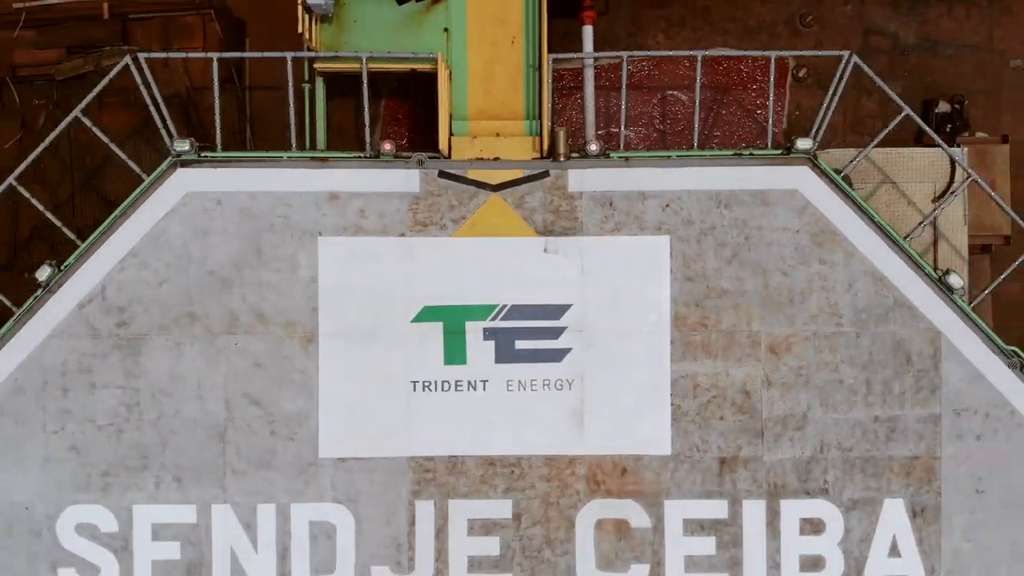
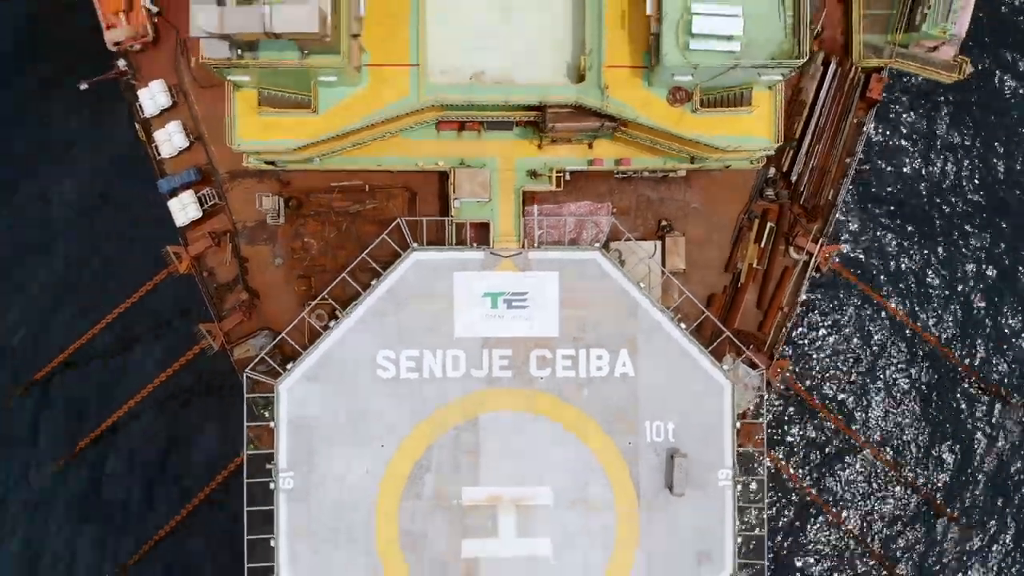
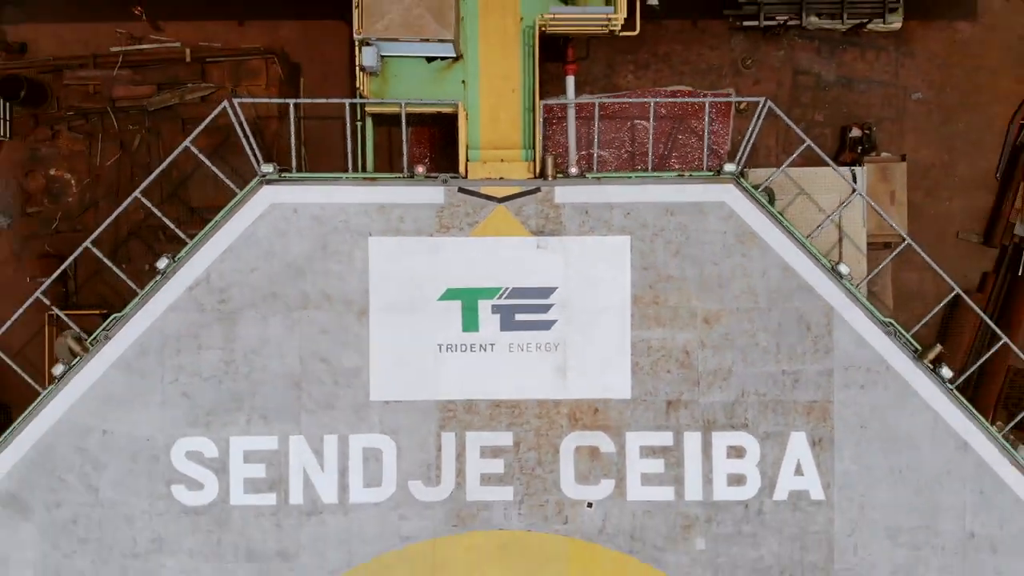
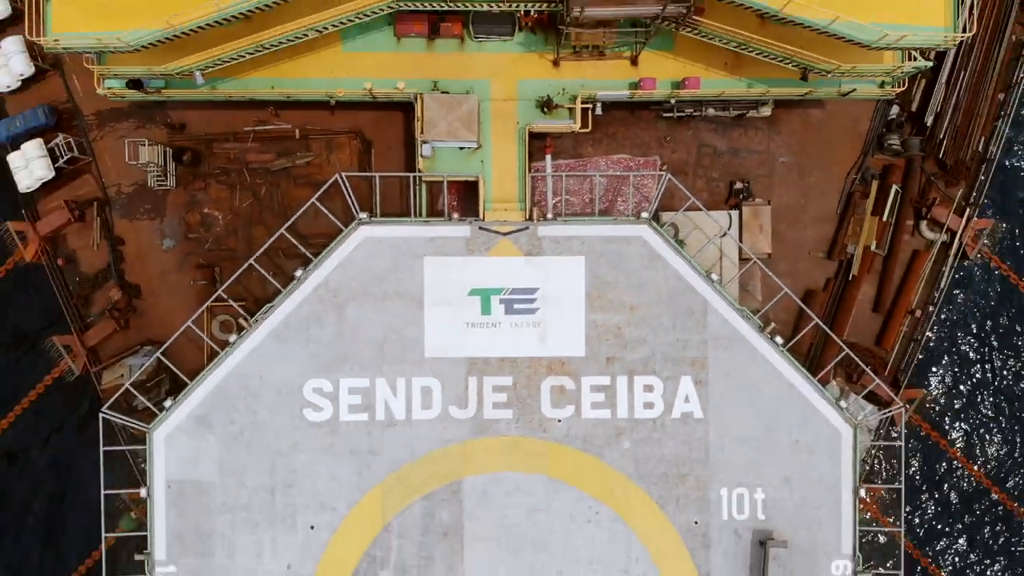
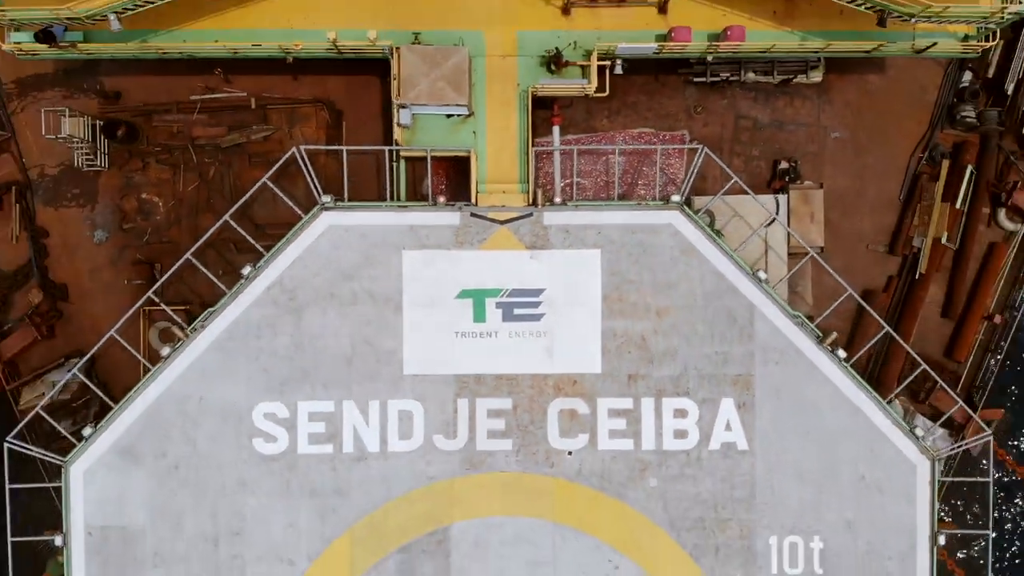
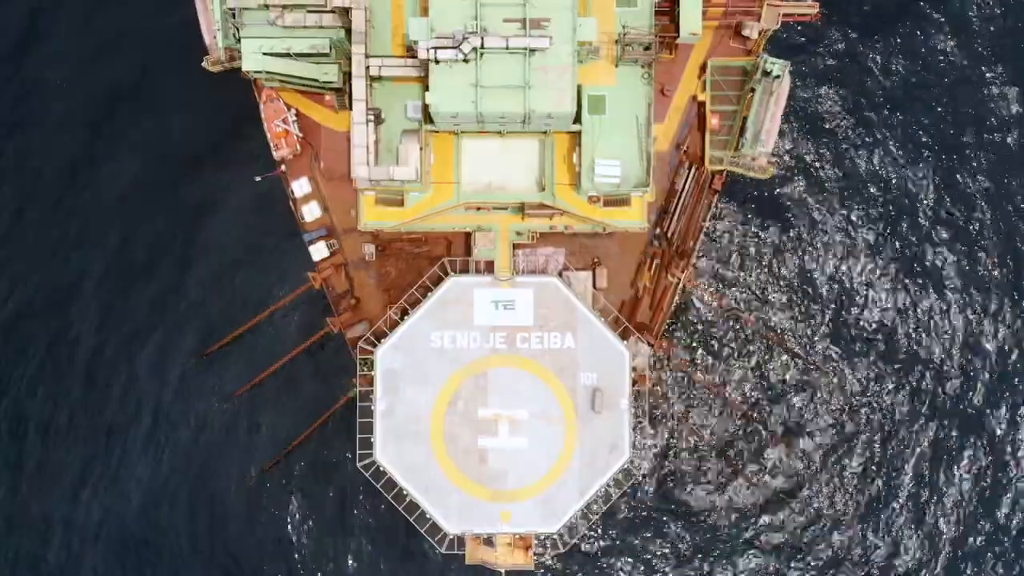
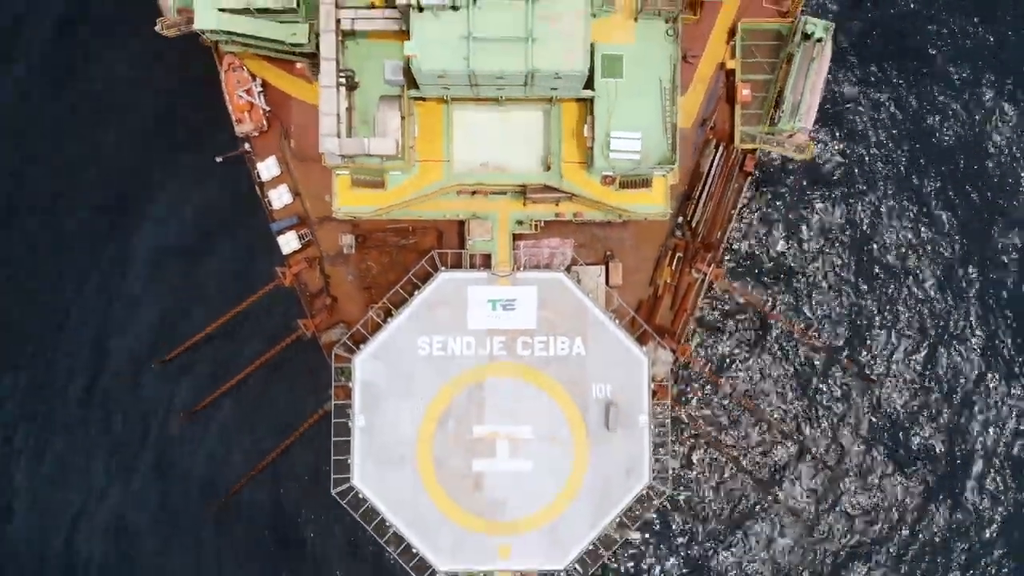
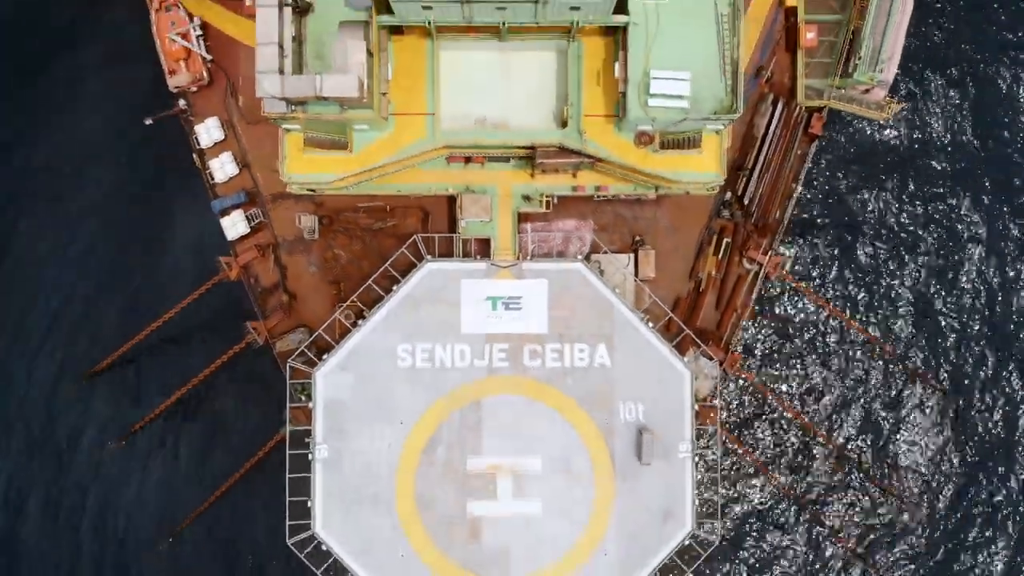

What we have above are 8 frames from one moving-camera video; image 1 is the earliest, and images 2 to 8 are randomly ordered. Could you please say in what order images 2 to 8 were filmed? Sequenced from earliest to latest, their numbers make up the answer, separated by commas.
3, 5, 4, 2, 8, 7, 6
